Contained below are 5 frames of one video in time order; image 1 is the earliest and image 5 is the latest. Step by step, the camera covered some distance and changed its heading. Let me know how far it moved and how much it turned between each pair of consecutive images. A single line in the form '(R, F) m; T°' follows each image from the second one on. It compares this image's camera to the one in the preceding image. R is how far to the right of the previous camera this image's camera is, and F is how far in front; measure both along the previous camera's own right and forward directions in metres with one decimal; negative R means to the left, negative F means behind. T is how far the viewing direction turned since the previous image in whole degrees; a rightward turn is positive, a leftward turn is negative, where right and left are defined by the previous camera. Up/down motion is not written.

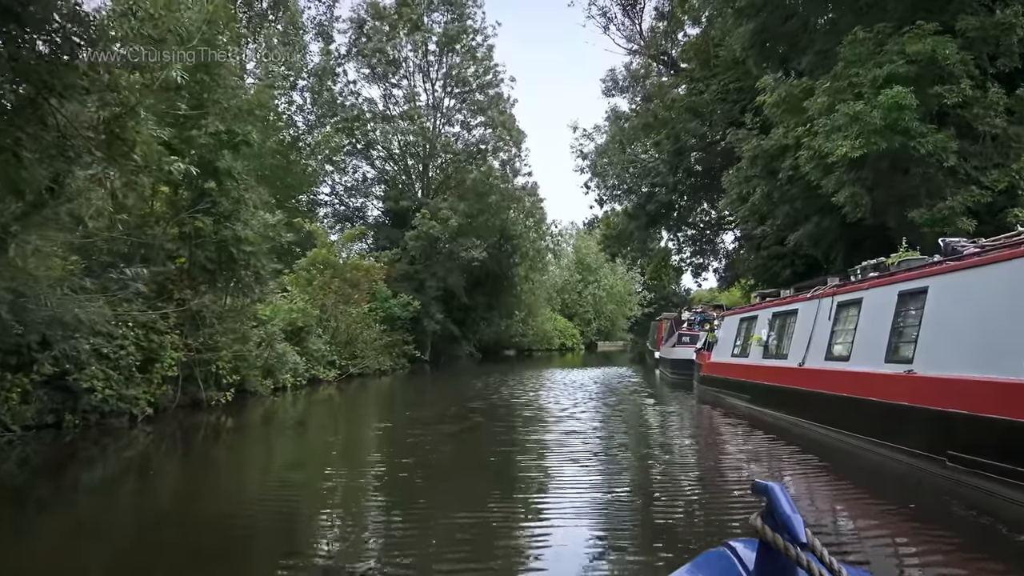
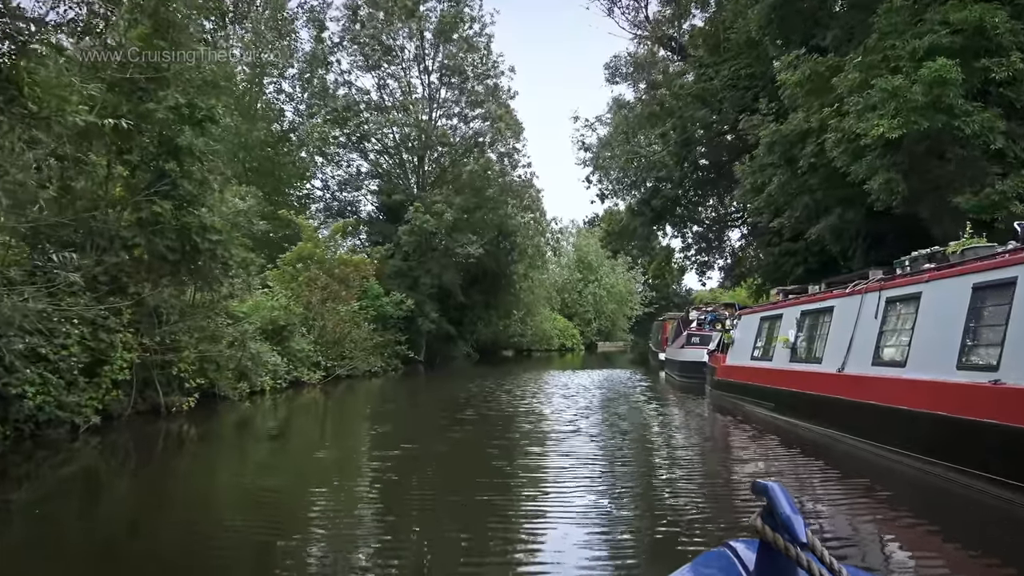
(0.0, +1.3) m; 0°
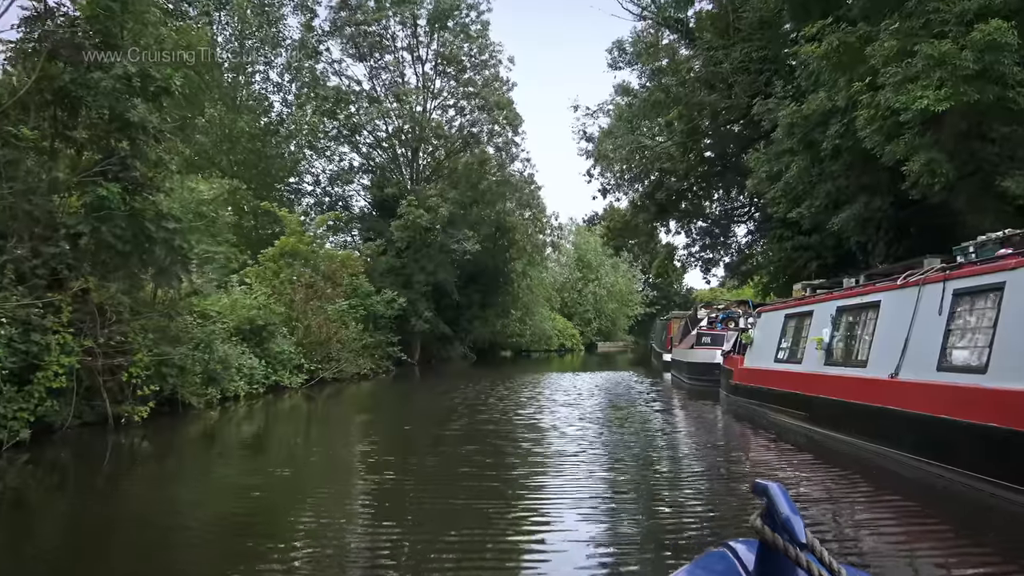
(0.0, +1.3) m; 0°
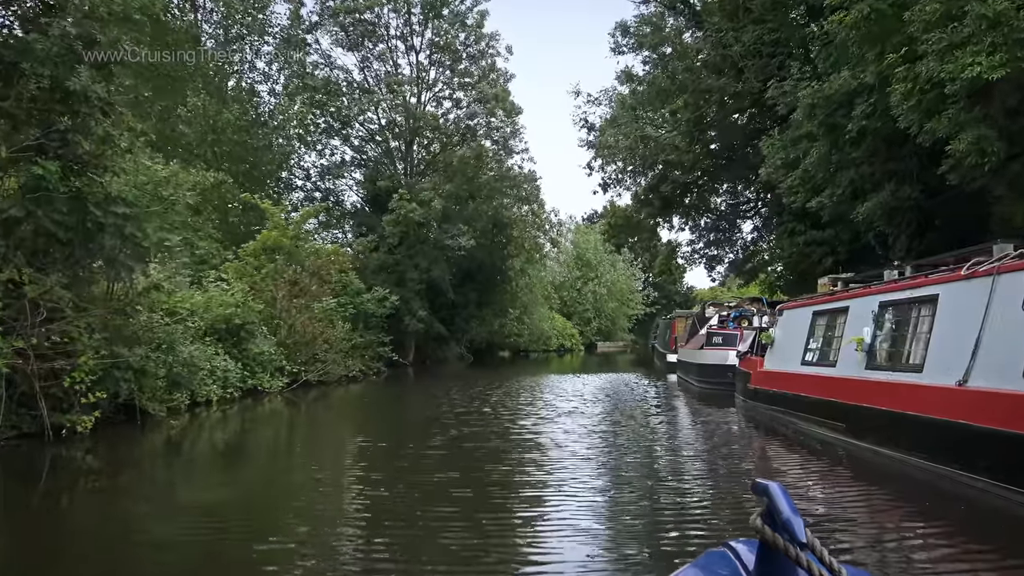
(0.0, +1.1) m; 0°
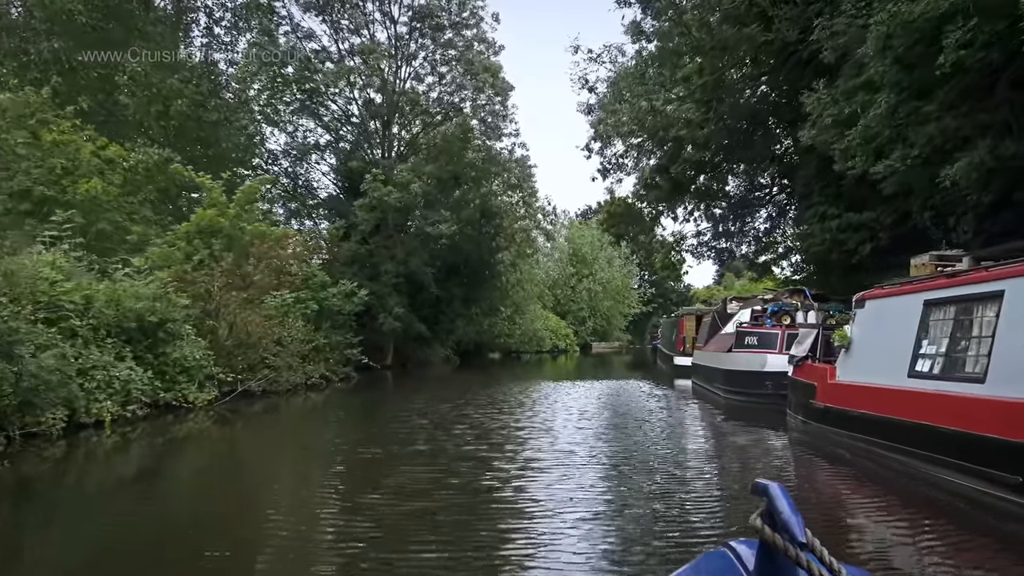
(+0.1, +3.0) m; +1°
